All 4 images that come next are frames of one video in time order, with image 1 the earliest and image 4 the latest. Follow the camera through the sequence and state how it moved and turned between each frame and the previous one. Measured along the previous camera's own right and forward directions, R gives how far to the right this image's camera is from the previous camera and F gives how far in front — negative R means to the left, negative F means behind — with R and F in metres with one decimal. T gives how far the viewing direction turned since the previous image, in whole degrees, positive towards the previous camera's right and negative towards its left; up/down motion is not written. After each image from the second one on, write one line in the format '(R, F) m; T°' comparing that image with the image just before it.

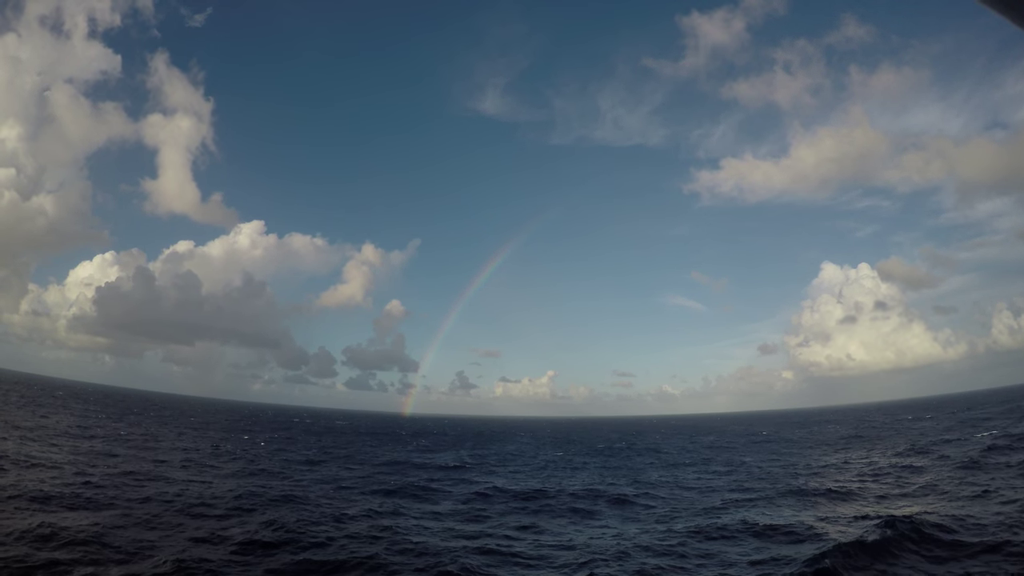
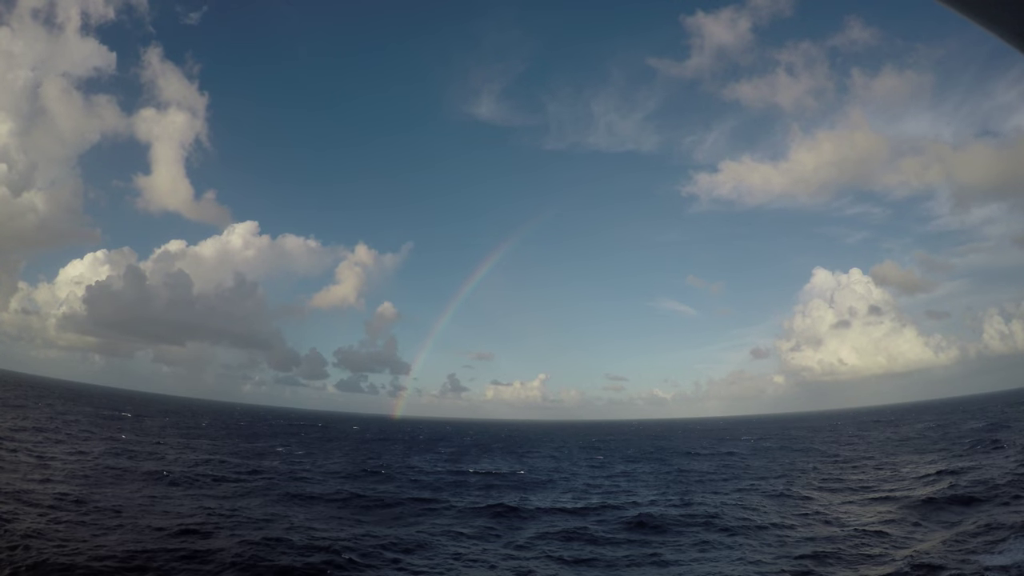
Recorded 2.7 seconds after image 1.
(-7.1, -1.1) m; +1°
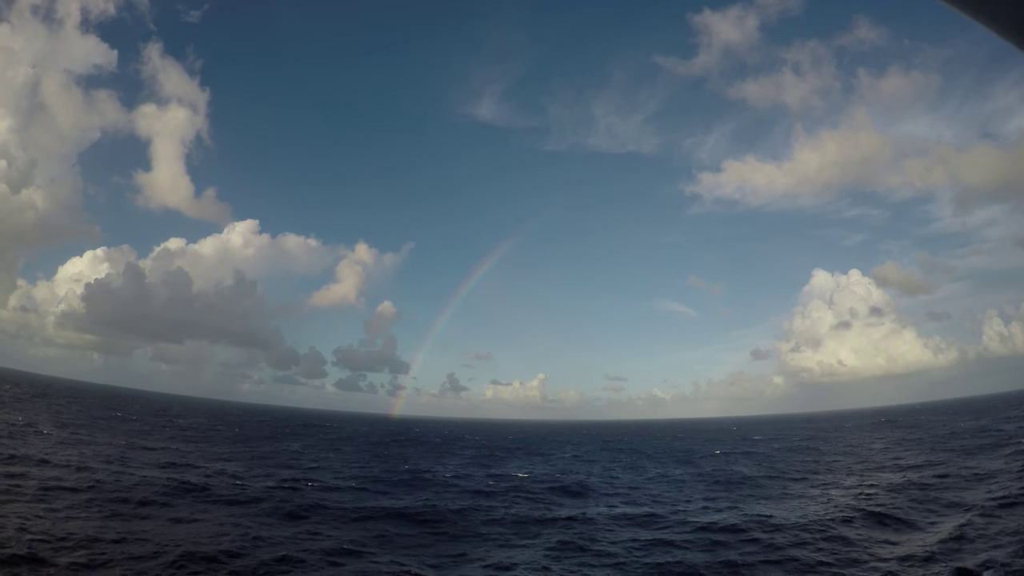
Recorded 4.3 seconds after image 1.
(-1.8, +0.2) m; 0°
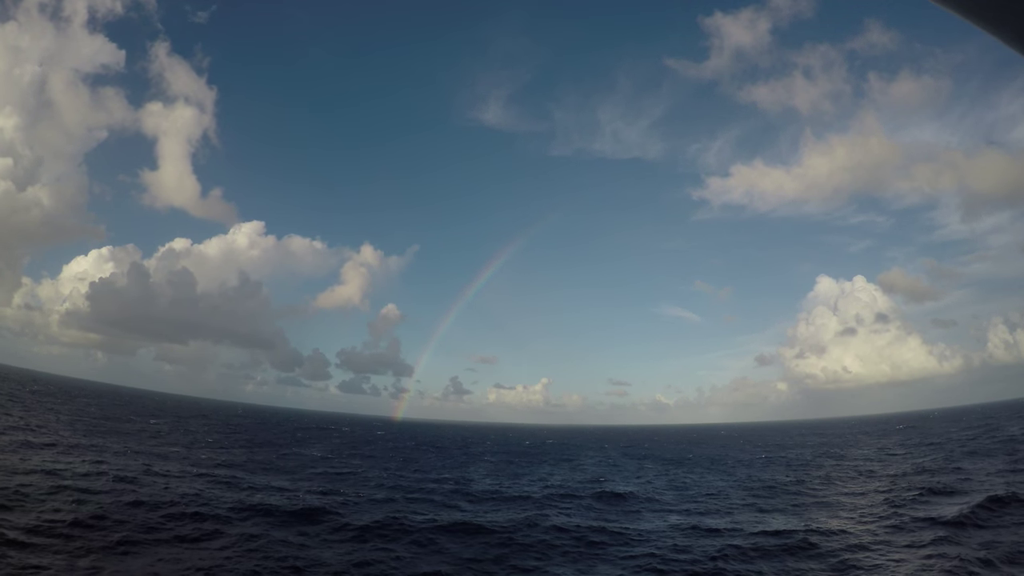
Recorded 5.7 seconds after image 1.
(-4.3, -1.5) m; 0°
